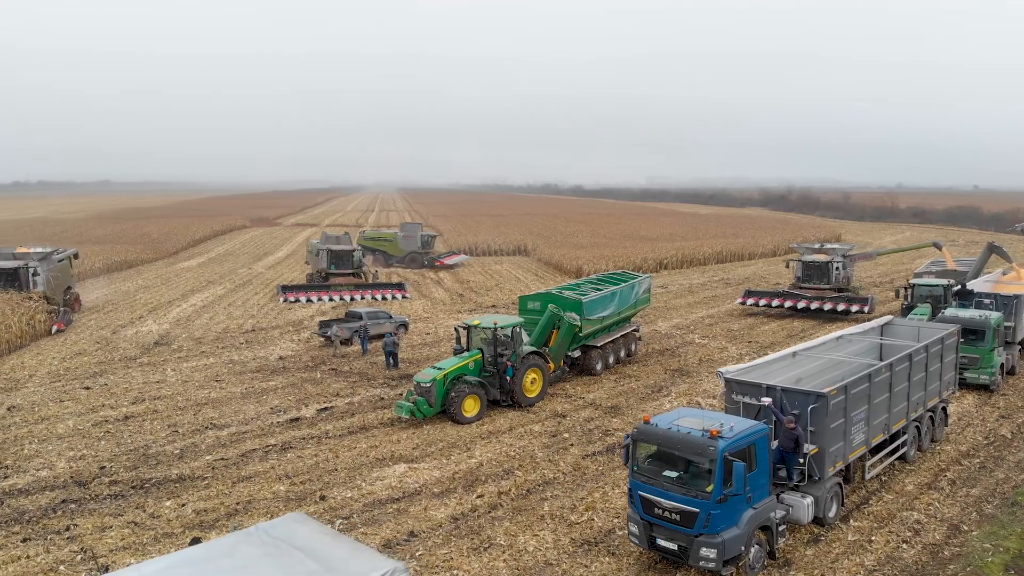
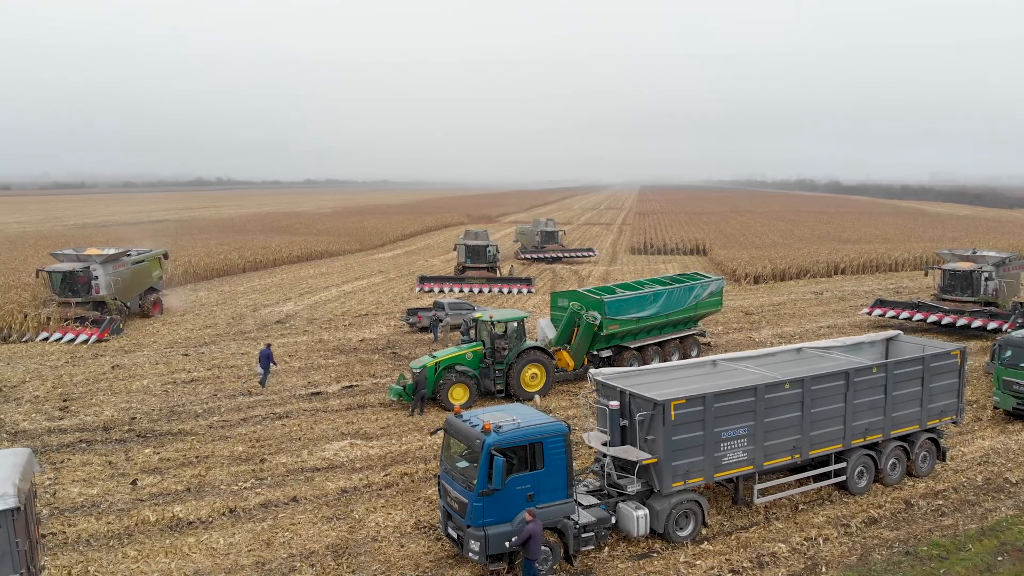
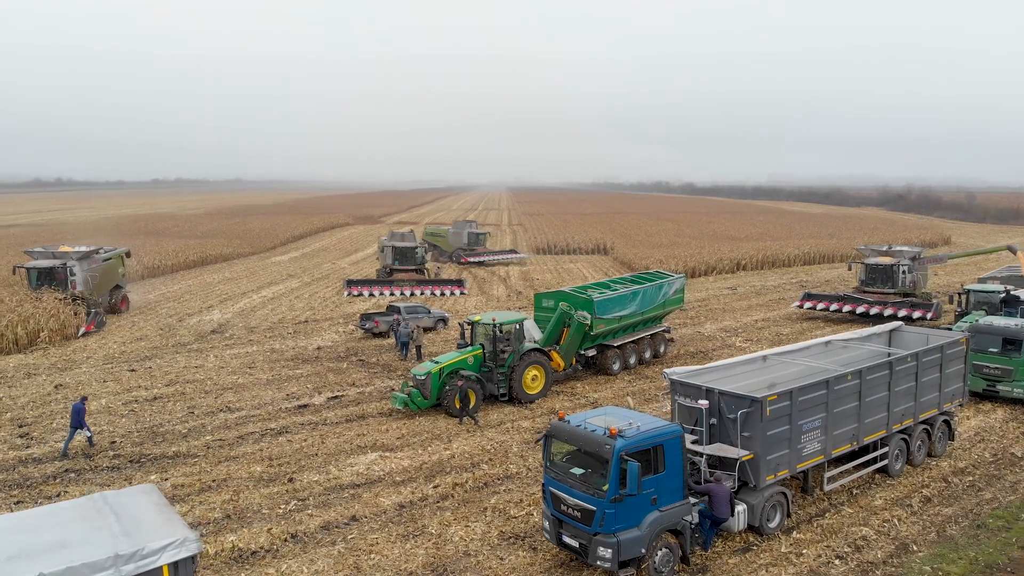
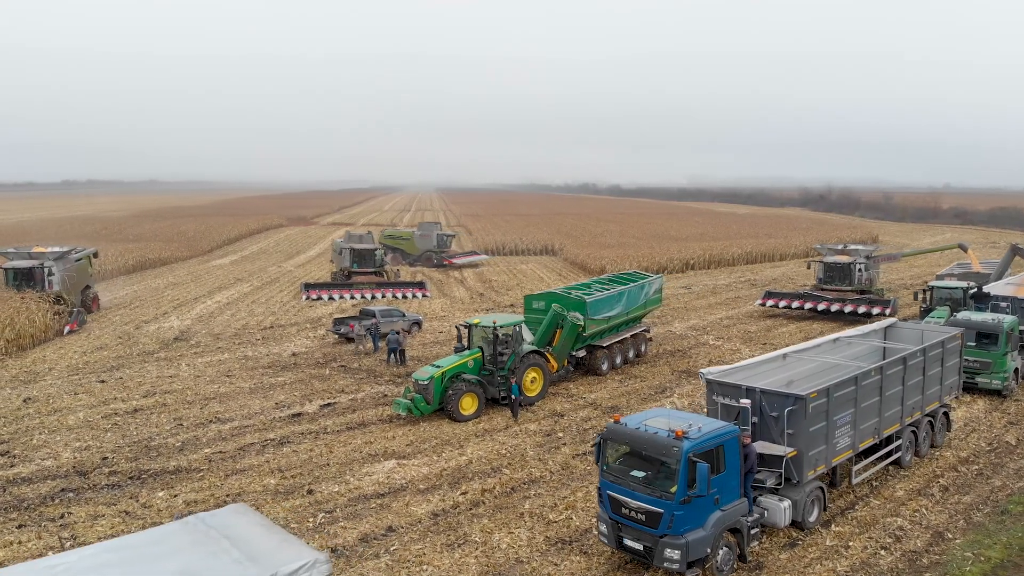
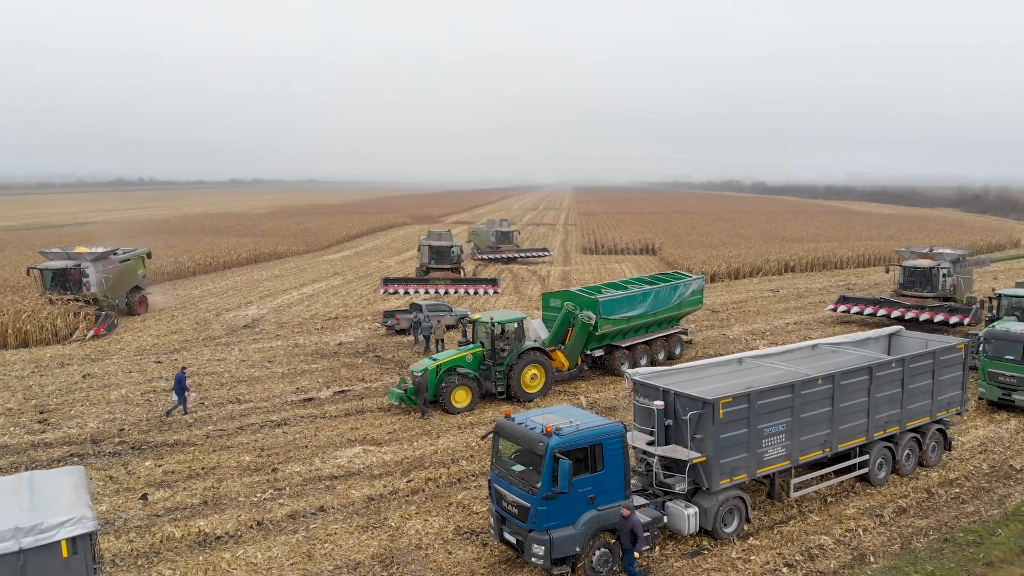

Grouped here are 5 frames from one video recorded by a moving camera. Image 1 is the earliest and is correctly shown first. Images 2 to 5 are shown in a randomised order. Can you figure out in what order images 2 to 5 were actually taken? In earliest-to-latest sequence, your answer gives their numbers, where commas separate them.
4, 3, 5, 2
